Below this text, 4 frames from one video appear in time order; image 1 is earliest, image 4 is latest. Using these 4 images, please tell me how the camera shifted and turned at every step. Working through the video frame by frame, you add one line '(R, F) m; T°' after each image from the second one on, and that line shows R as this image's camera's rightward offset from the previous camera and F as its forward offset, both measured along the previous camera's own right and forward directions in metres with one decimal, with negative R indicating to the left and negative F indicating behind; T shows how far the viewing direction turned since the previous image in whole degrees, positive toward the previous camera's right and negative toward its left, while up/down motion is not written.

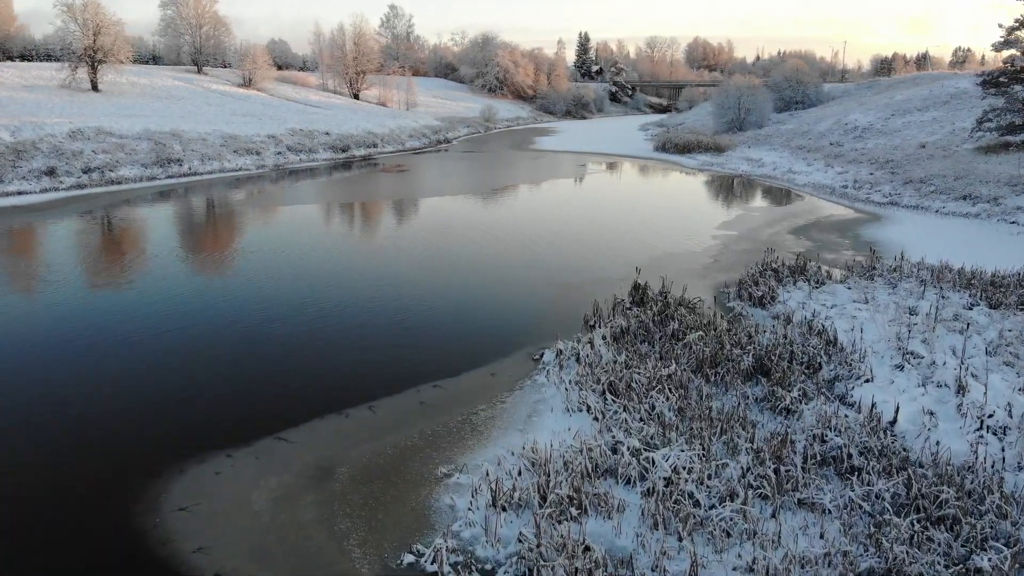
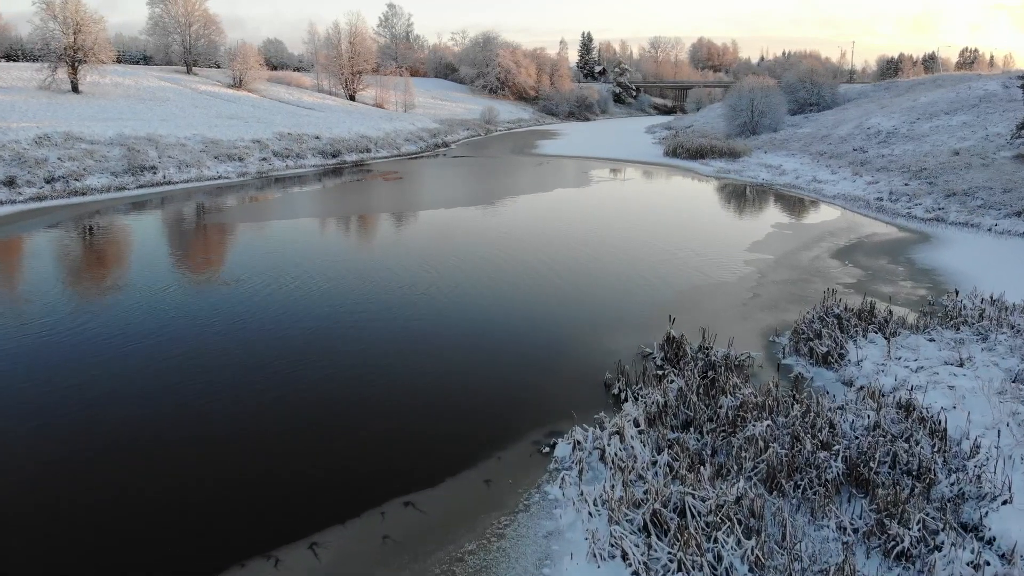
(0.0, +2.1) m; 0°
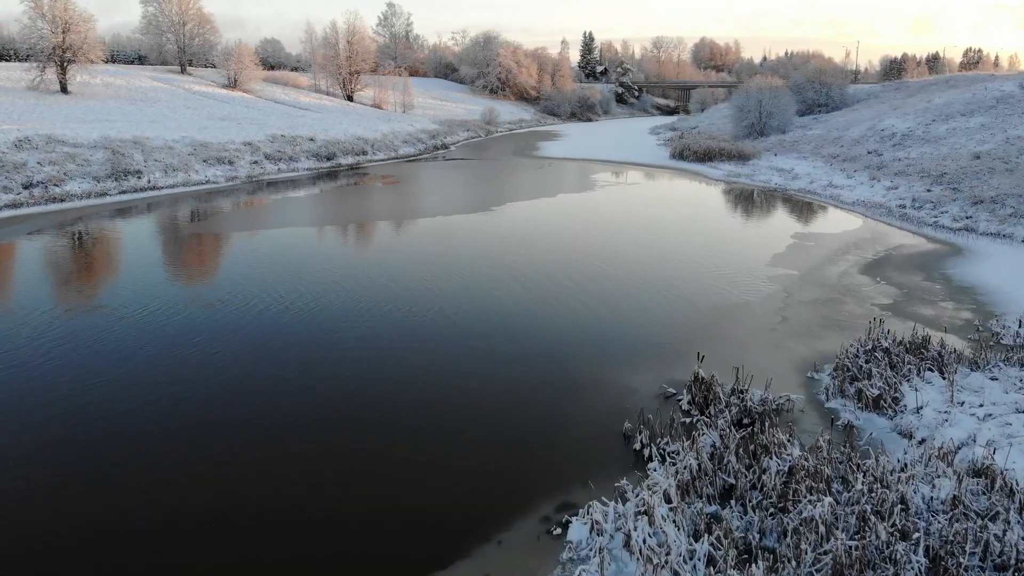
(0.0, +1.1) m; 0°
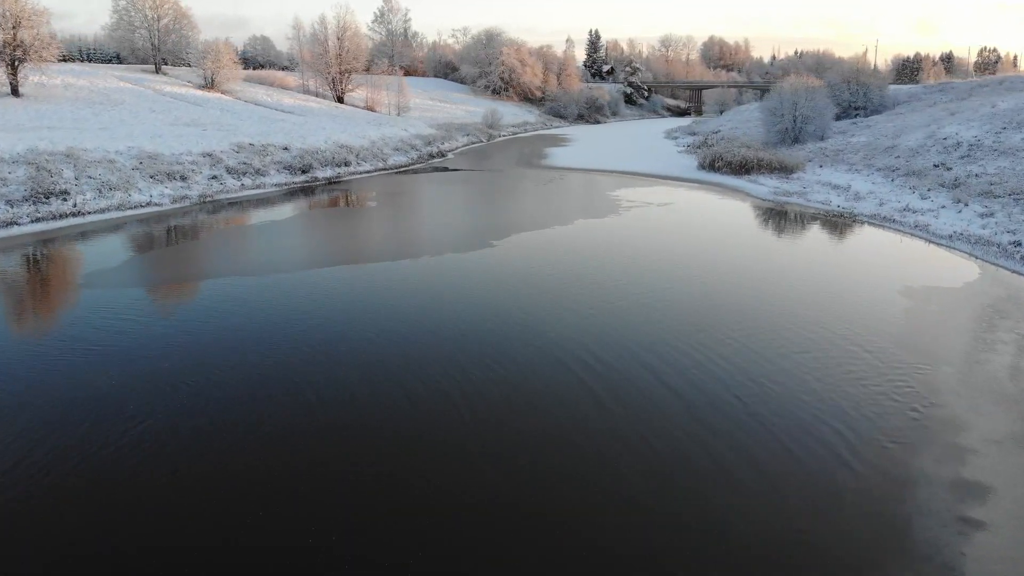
(-0.1, +4.2) m; 0°
